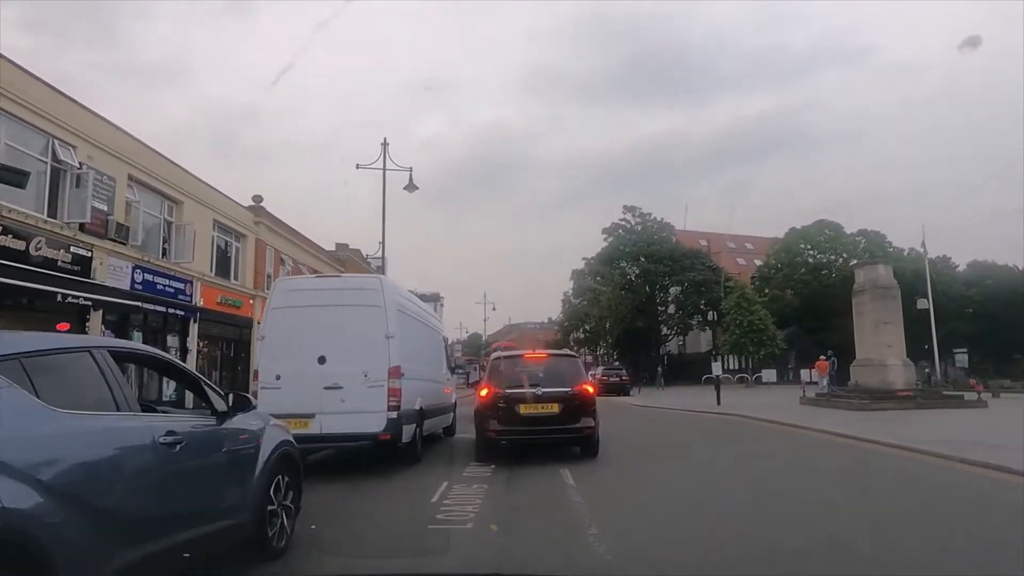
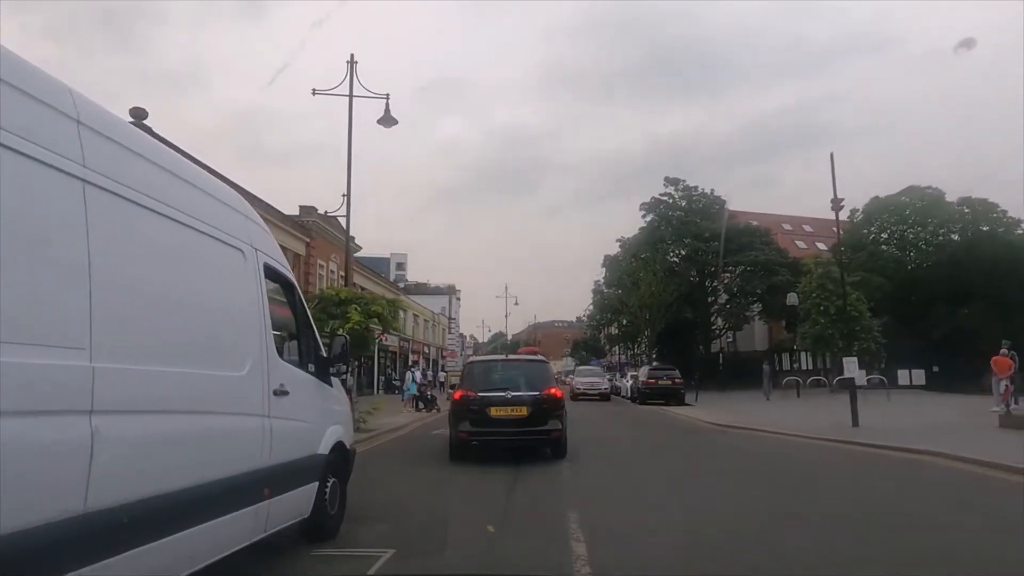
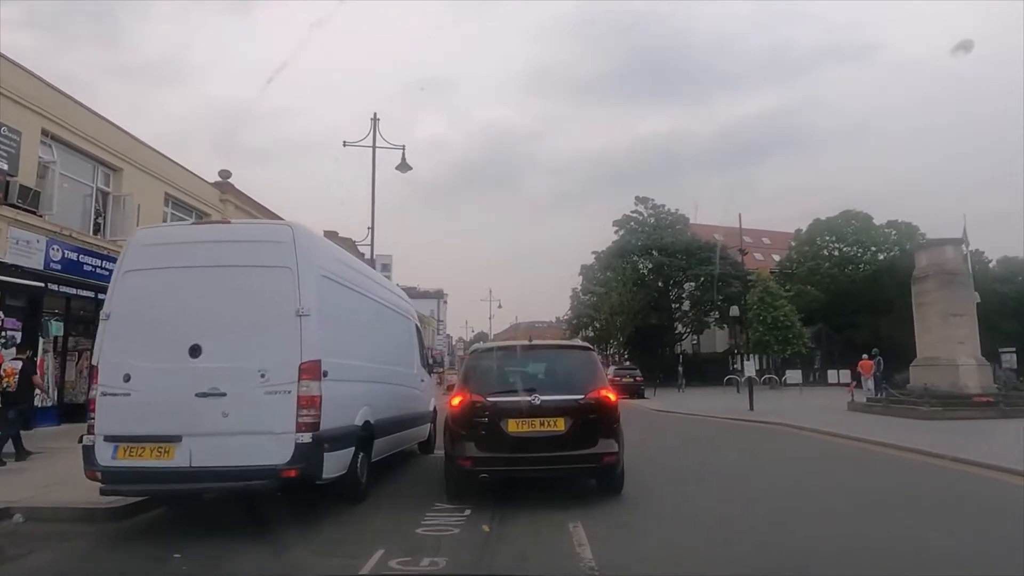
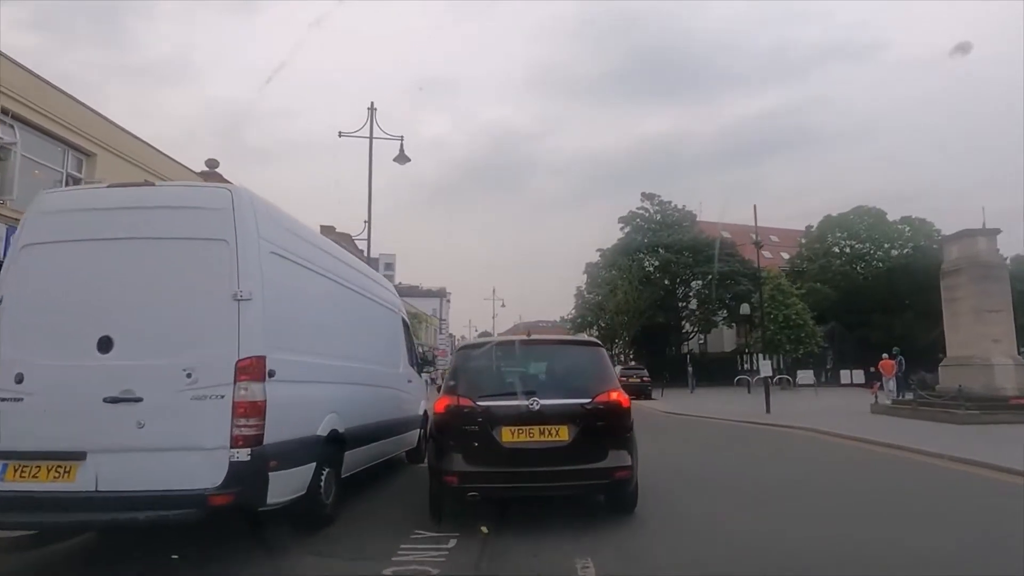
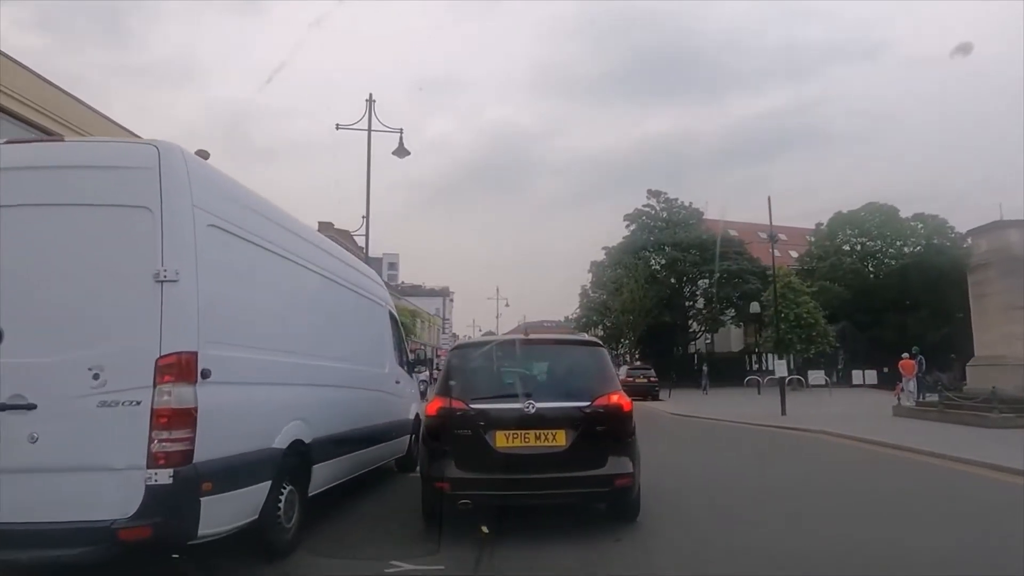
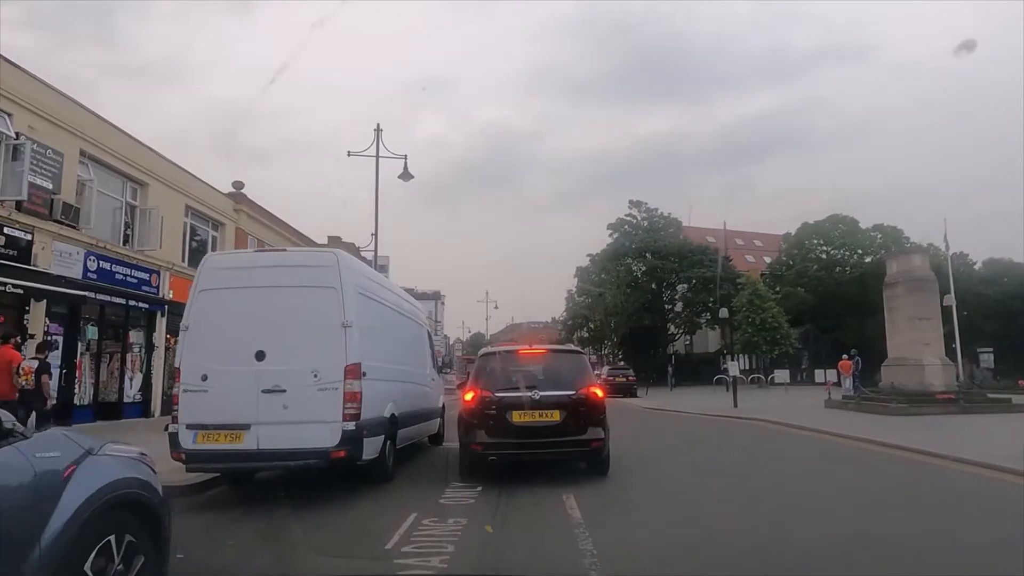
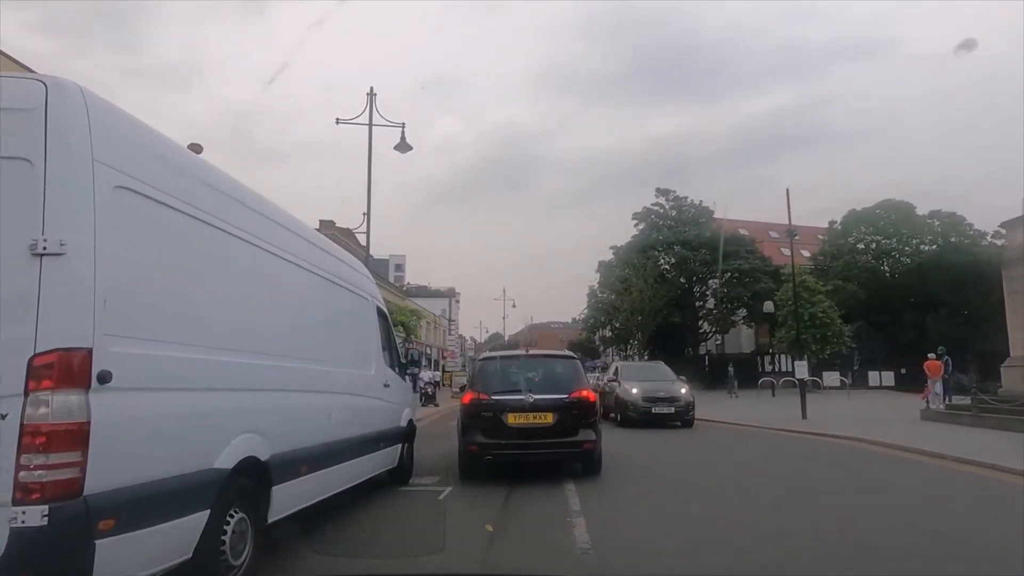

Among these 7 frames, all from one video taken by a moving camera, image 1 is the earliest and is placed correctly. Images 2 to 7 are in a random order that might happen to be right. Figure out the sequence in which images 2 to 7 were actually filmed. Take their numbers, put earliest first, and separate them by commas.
6, 3, 4, 5, 7, 2
